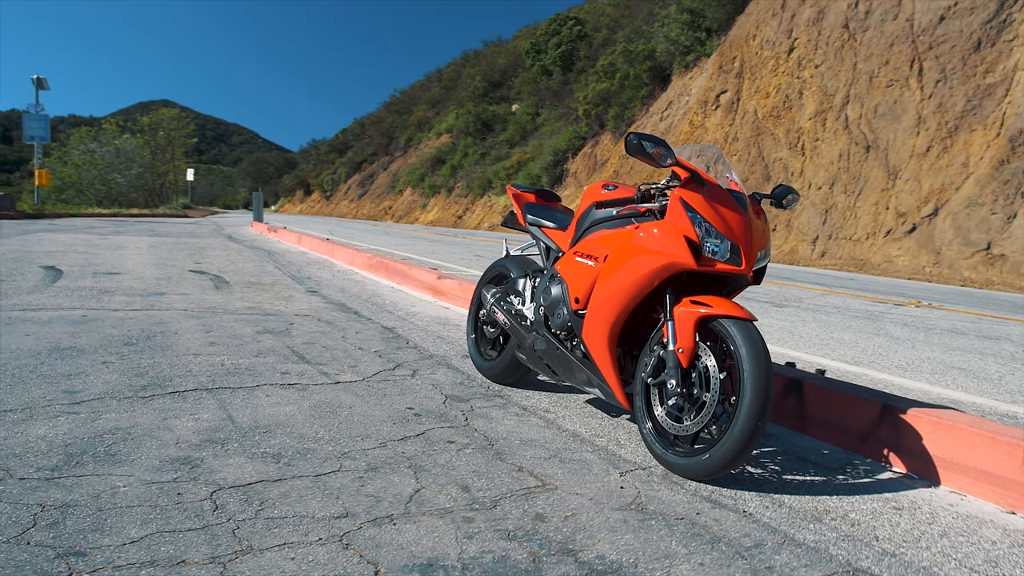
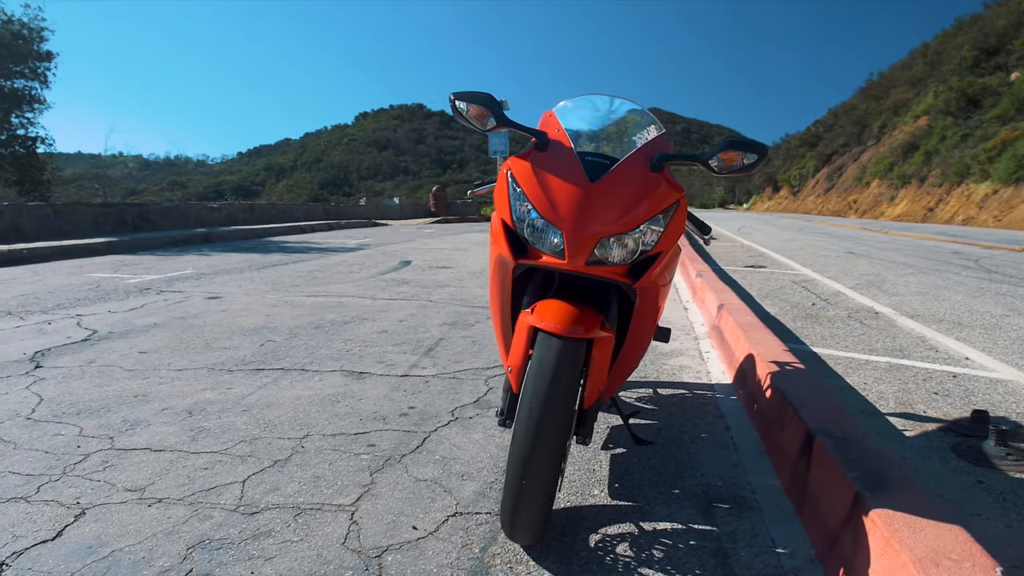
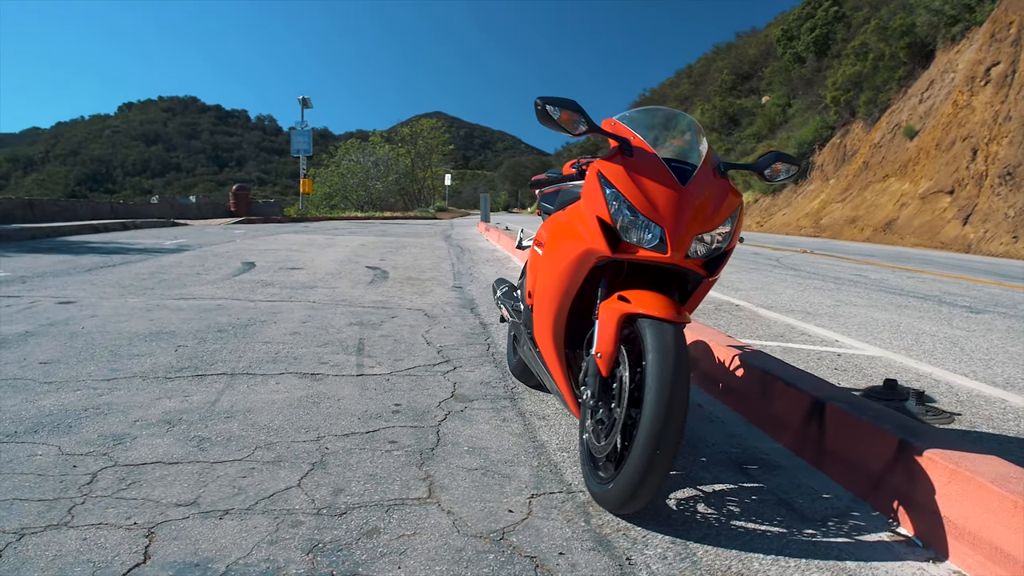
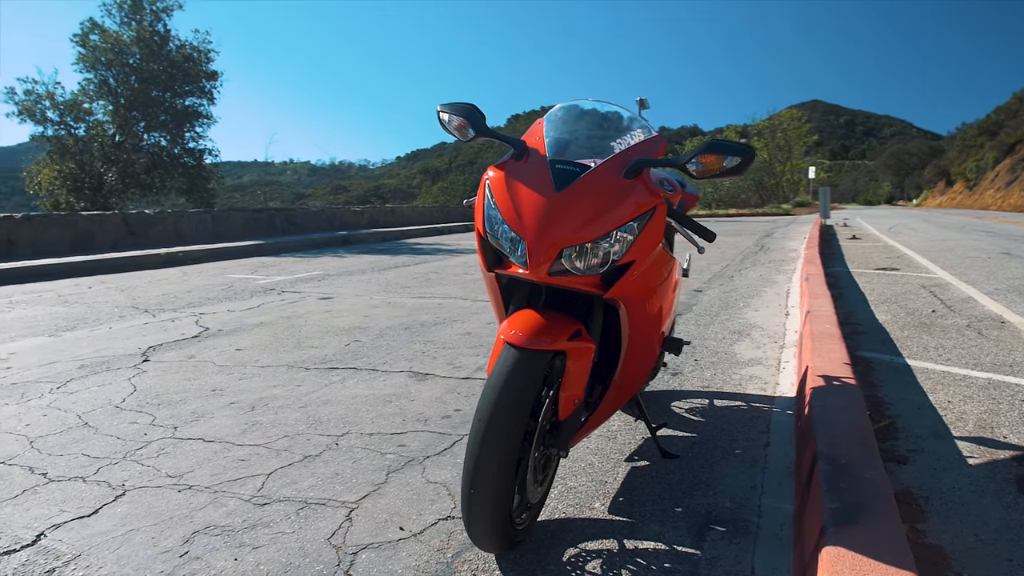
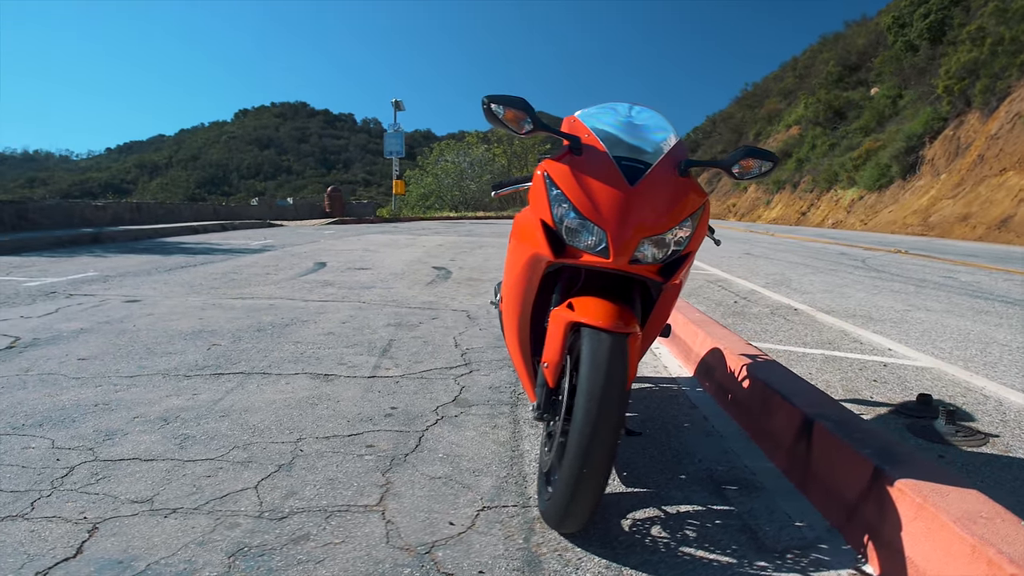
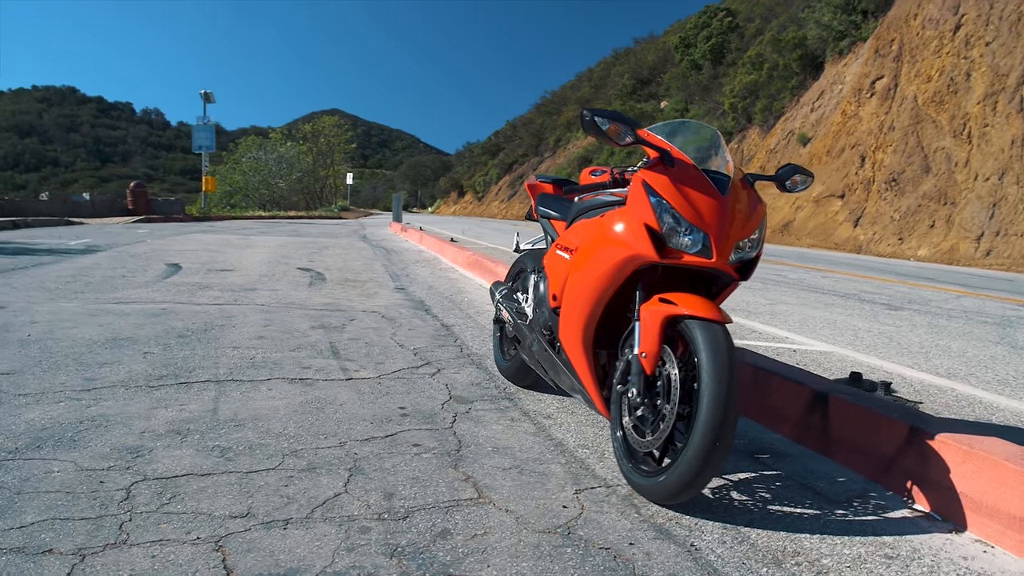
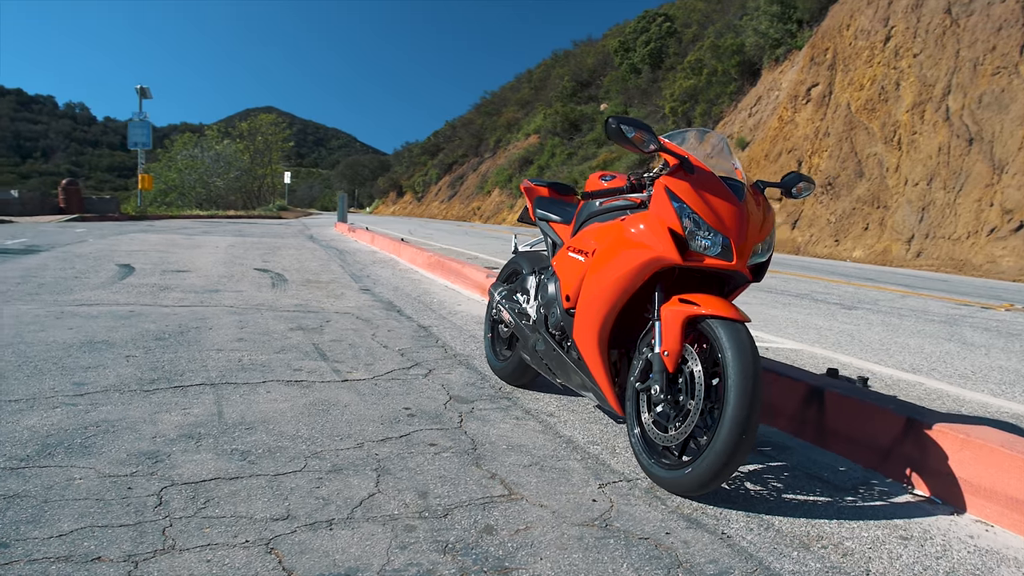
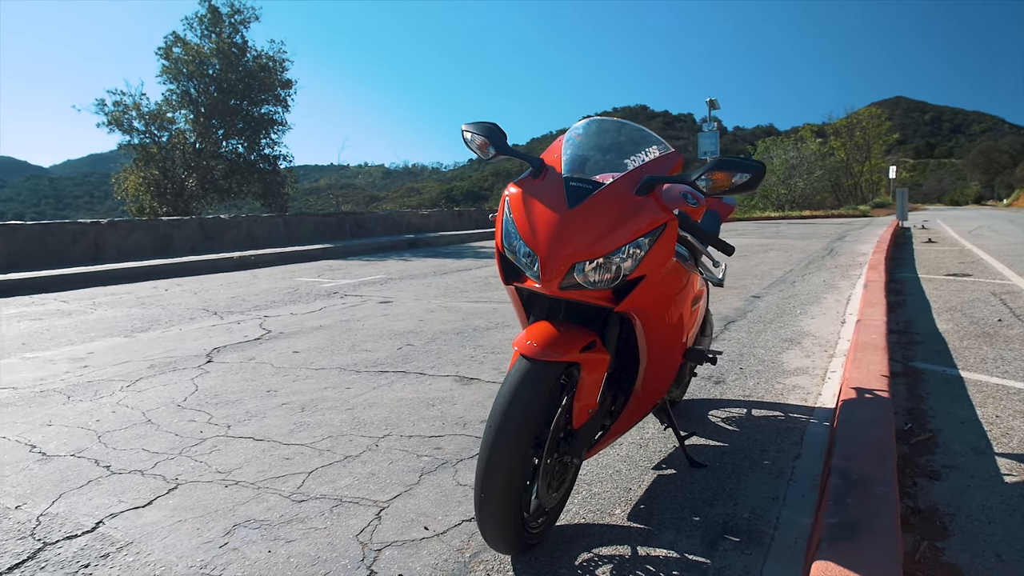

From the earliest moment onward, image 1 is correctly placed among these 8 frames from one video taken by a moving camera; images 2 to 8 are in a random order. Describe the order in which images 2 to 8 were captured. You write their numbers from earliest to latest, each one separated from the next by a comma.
7, 6, 3, 5, 2, 4, 8
